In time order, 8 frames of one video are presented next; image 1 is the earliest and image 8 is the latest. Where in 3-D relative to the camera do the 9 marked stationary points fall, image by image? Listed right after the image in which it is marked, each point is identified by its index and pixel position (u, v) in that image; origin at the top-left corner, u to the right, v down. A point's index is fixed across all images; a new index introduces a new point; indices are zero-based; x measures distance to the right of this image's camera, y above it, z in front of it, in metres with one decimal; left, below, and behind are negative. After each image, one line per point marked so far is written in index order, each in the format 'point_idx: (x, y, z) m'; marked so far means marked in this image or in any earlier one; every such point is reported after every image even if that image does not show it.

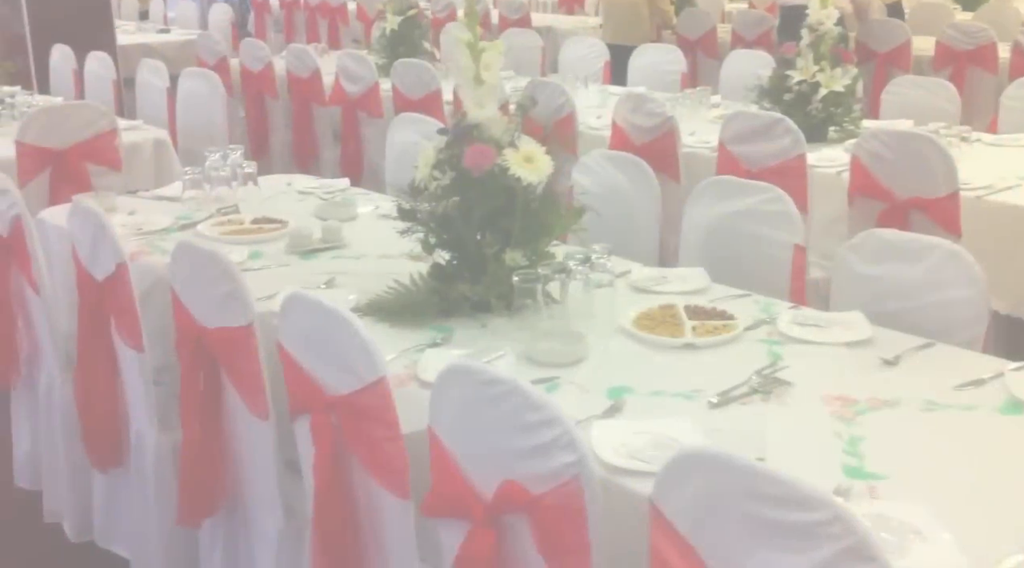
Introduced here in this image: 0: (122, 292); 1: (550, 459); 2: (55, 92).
0: (-0.8, 0.0, +2.4) m
1: (+0.1, -0.2, +1.4) m
2: (-2.3, +1.0, +5.7) m
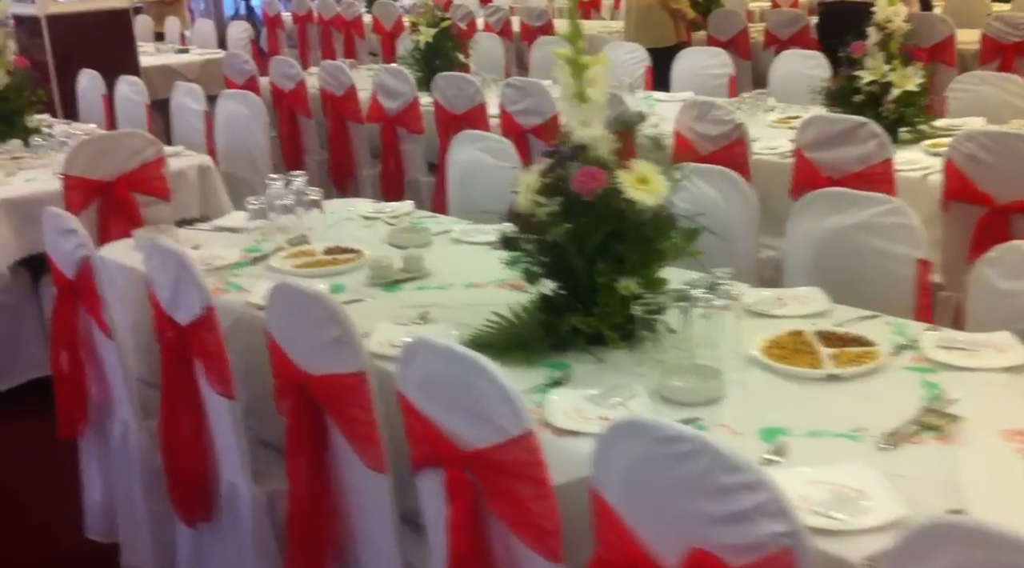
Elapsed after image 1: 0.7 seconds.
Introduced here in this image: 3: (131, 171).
0: (-0.6, -0.1, +2.2) m
1: (+0.3, -0.3, +1.3) m
2: (-2.1, +0.8, +5.6) m
3: (-1.3, +0.4, +3.8) m
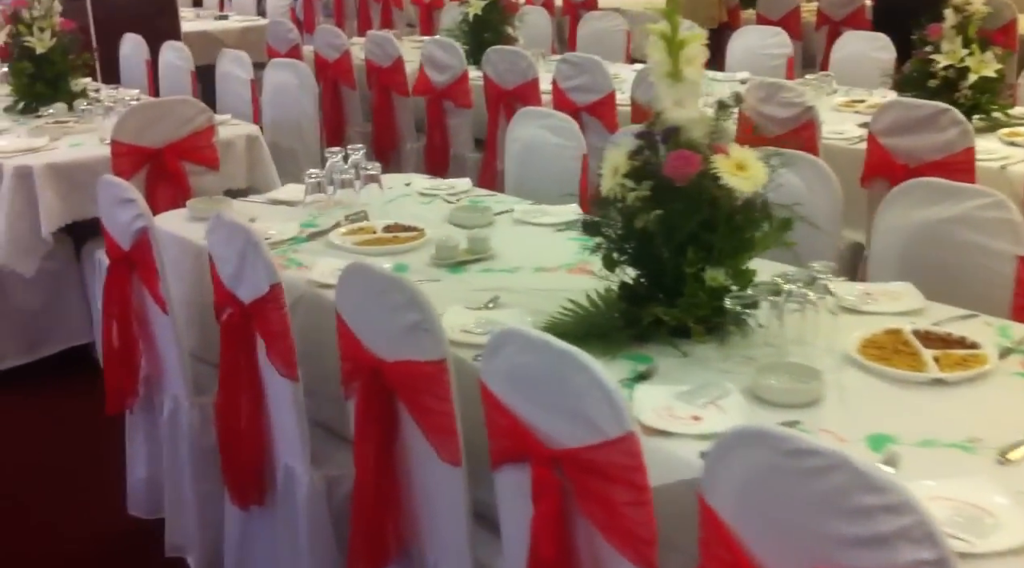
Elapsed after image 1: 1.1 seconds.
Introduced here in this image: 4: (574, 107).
0: (-0.4, -0.1, +2.1) m
1: (+0.4, -0.3, +1.2) m
2: (-1.9, +1.0, +5.5) m
3: (-1.1, +0.5, +3.7) m
4: (+0.2, +0.7, +4.5) m
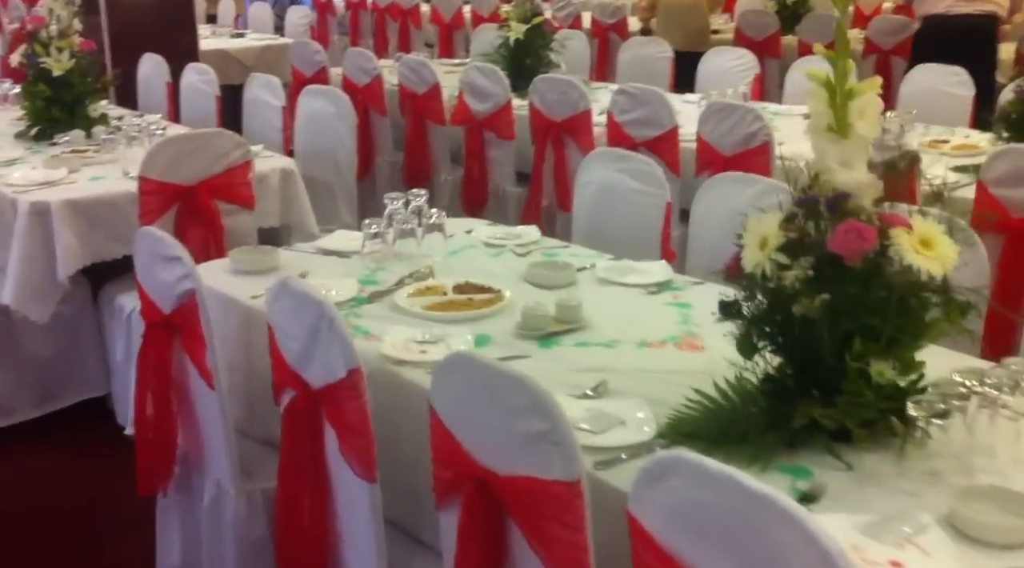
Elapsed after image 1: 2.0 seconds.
0: (-0.3, -0.2, +1.8) m
1: (+0.6, -0.4, +0.8) m
2: (-1.7, +0.8, +5.2) m
3: (-0.9, +0.3, +3.4) m
4: (+0.4, +0.5, +4.2) m
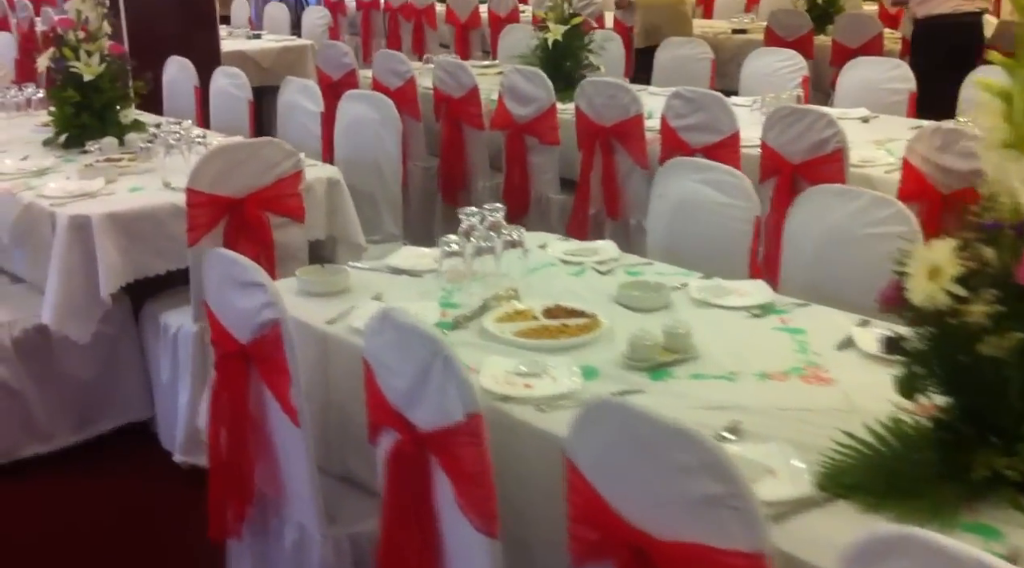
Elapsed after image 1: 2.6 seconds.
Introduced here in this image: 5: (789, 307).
0: (-0.1, -0.2, +1.6) m
1: (+0.8, -0.5, +0.7) m
2: (-1.5, +0.8, +5.0) m
3: (-0.7, +0.3, +3.2) m
4: (+0.6, +0.5, +4.0) m
5: (+0.6, 0.0, +2.3) m
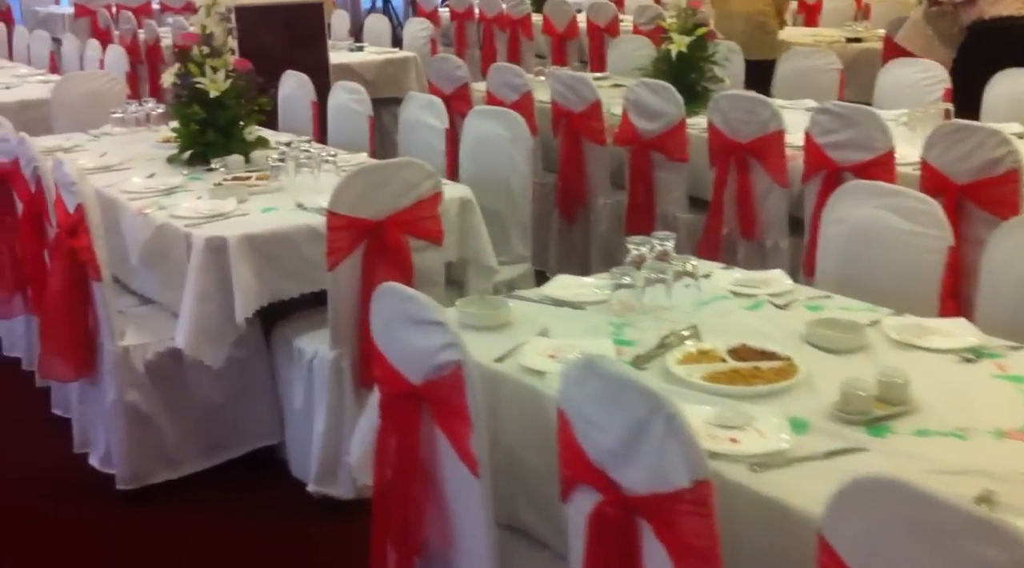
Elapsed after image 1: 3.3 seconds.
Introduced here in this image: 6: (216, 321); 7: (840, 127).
0: (+0.2, -0.3, +1.4) m
1: (+1.0, -0.5, +0.4) m
2: (-1.0, +0.7, +4.9) m
3: (-0.3, +0.2, +3.0) m
4: (+1.1, +0.4, +3.8) m
5: (+0.9, -0.1, +2.1) m
6: (-0.8, -0.1, +3.1) m
7: (+1.1, +0.5, +3.7) m
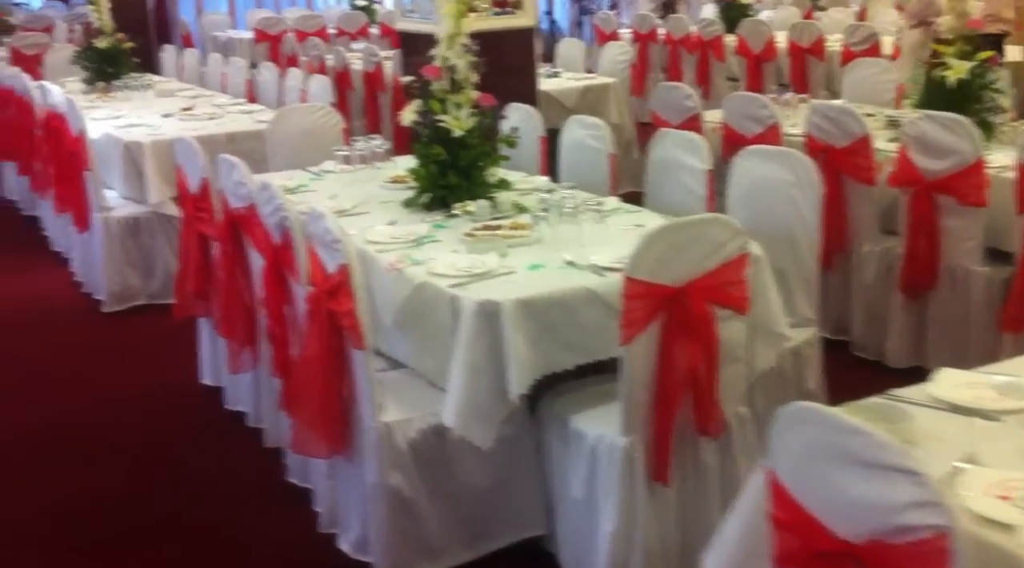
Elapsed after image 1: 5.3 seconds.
0: (+0.8, -0.5, +0.9) m
1: (+1.4, -0.7, -0.2) m
2: (0.0, +0.5, +4.5) m
3: (+0.5, 0.0, +2.6) m
4: (+1.9, +0.2, +3.1) m
5: (+1.5, -0.3, +1.5) m
6: (-0.1, -0.3, +2.7) m
7: (+1.9, +0.3, +3.1) m
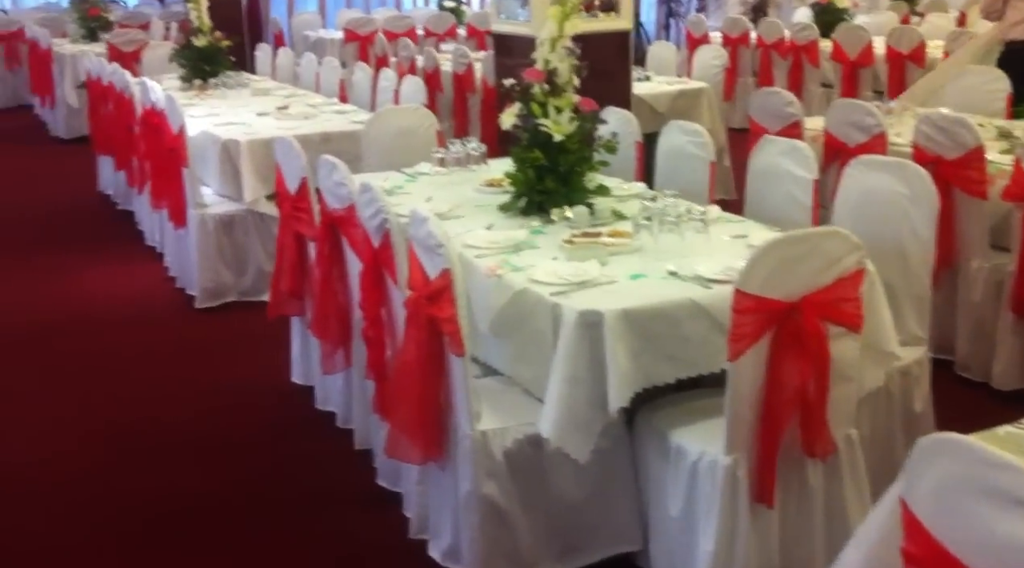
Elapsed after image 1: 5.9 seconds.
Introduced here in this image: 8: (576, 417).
0: (+0.9, -0.5, +0.8) m
1: (+1.5, -0.7, -0.3) m
2: (+0.4, +0.5, +4.5) m
3: (+0.7, 0.0, +2.5) m
4: (+2.2, +0.1, +2.9) m
5: (+1.7, -0.4, +1.3) m
6: (+0.2, -0.3, +2.6) m
7: (+2.2, +0.2, +2.9) m
8: (+0.2, -0.3, +2.6) m
